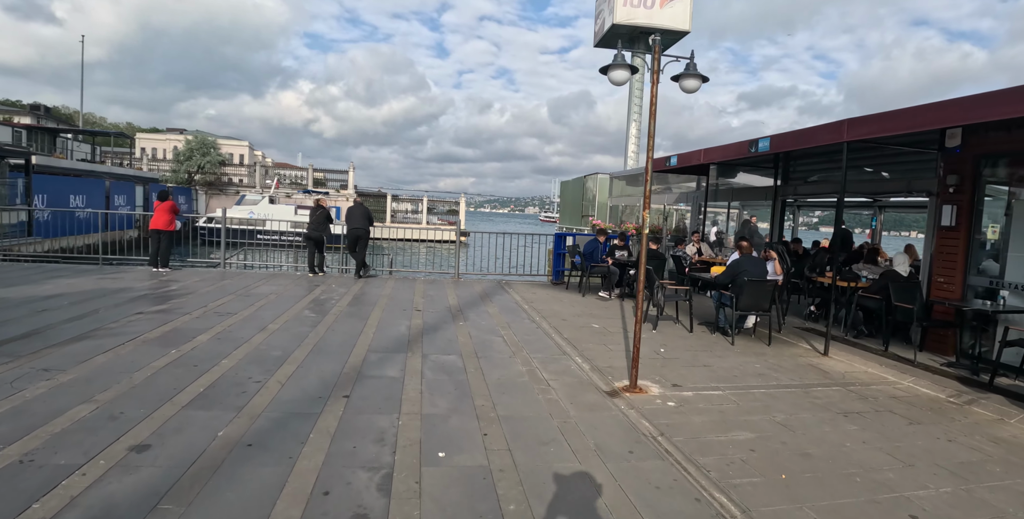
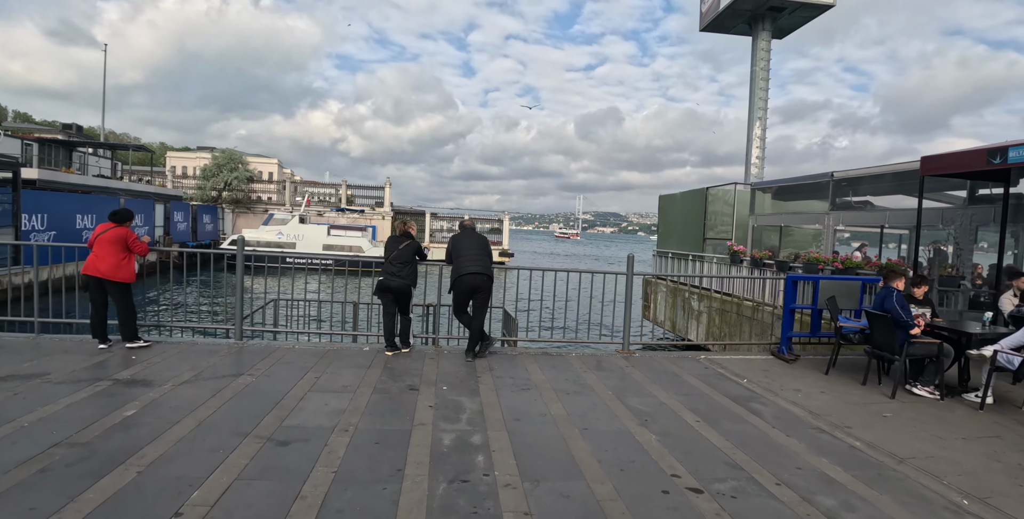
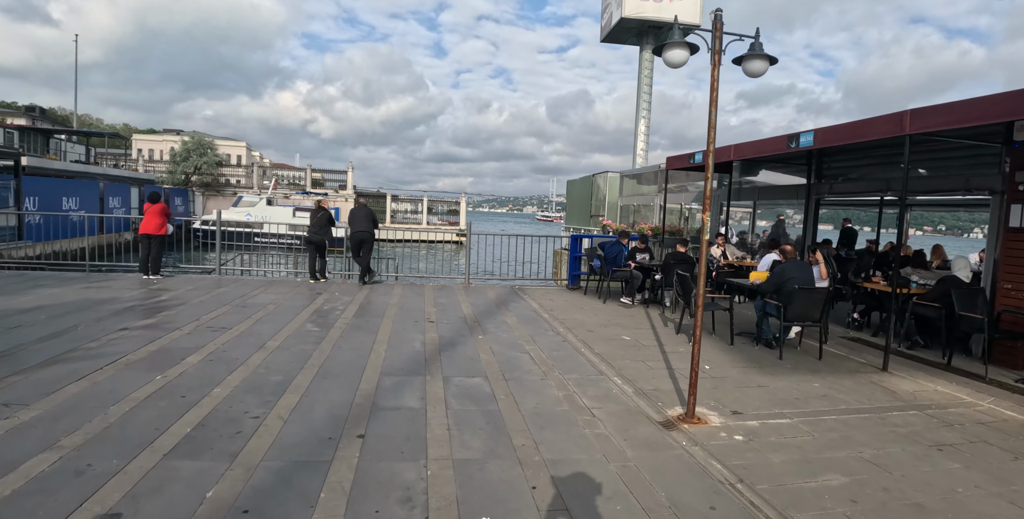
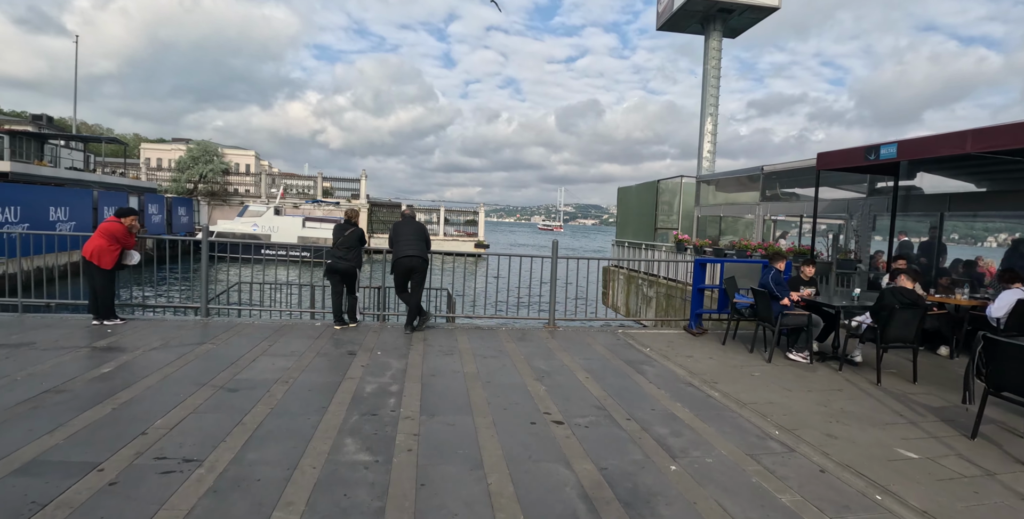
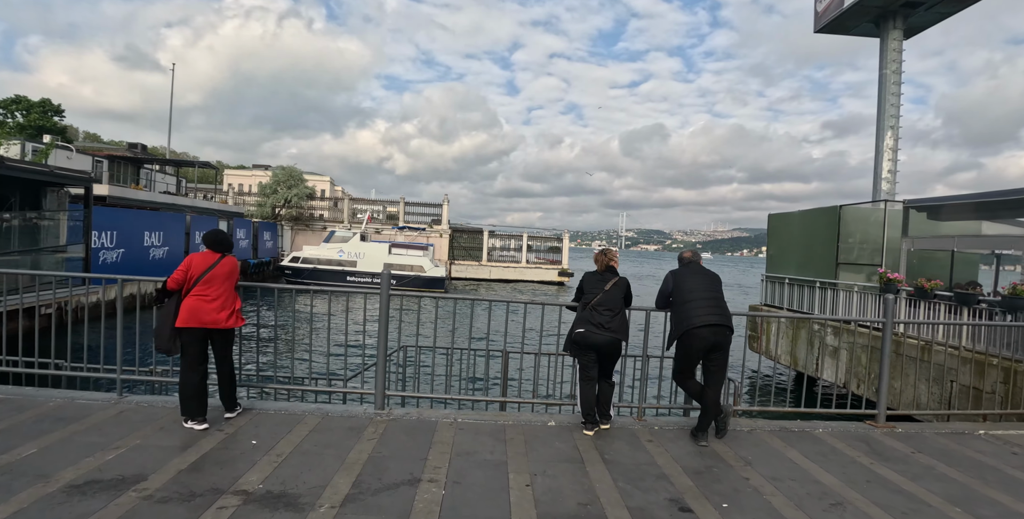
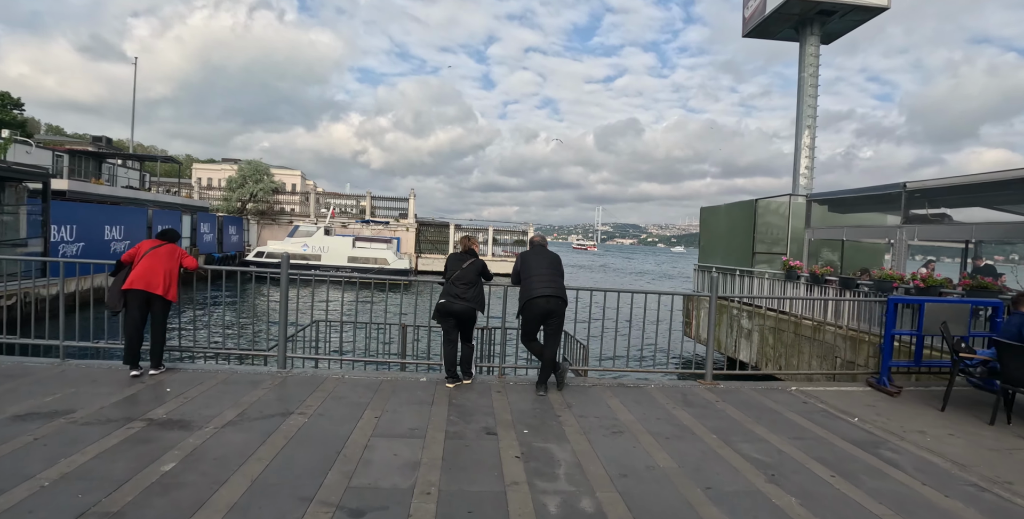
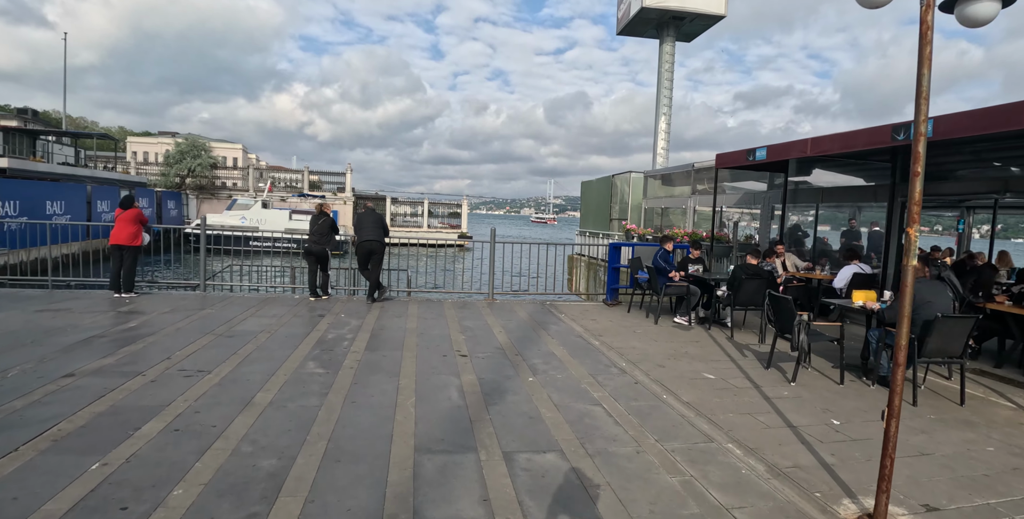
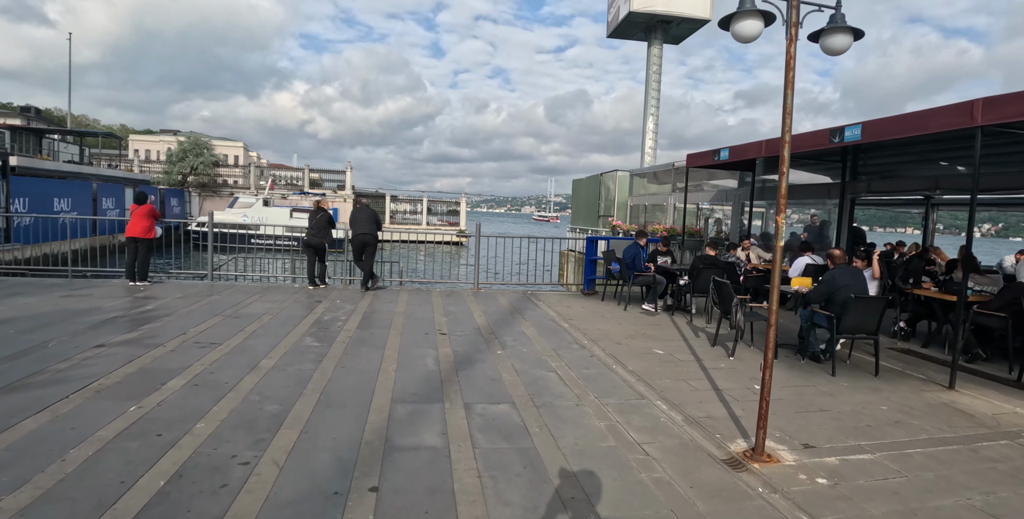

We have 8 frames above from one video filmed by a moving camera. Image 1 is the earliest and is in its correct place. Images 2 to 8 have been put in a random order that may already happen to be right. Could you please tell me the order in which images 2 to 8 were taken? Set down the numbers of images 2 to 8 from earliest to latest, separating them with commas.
3, 8, 7, 4, 2, 6, 5
